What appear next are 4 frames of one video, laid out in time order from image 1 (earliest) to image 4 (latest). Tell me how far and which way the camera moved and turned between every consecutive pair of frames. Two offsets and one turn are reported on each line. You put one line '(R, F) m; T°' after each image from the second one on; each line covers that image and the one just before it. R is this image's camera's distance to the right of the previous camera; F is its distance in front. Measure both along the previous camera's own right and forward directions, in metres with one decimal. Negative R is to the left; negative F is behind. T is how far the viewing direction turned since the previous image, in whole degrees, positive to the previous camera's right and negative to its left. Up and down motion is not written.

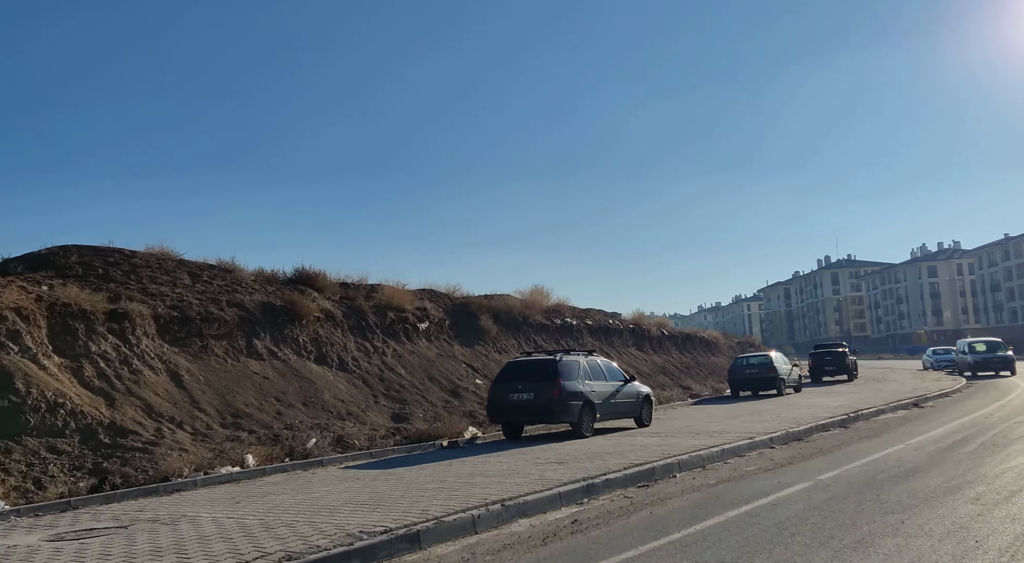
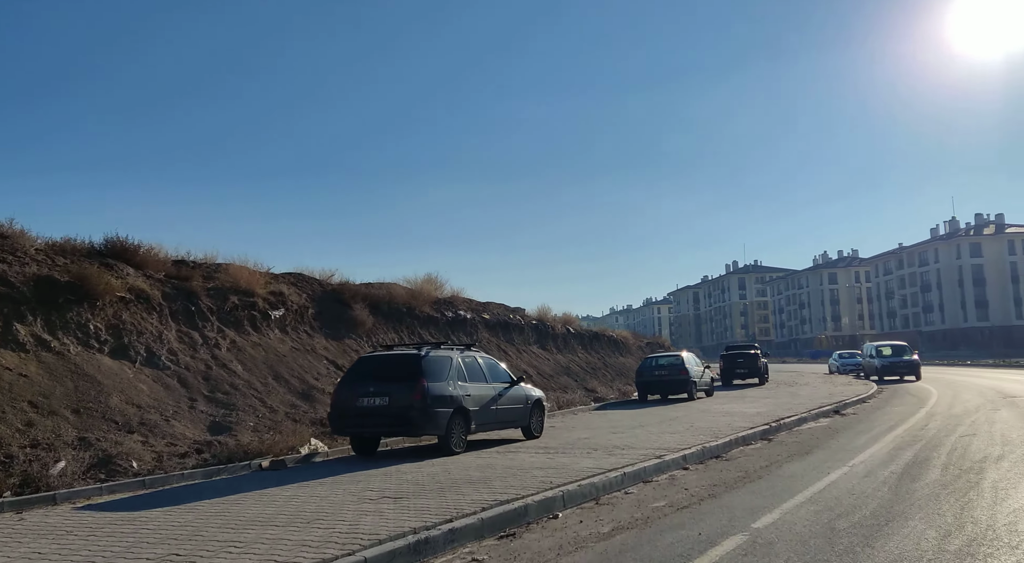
(+1.0, +3.3) m; +6°
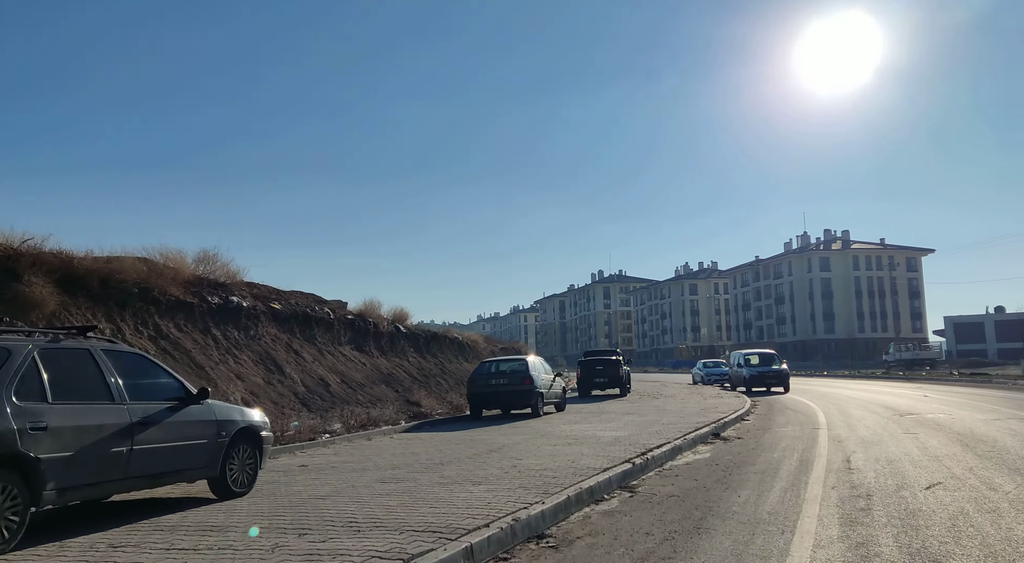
(+1.9, +6.0) m; +9°
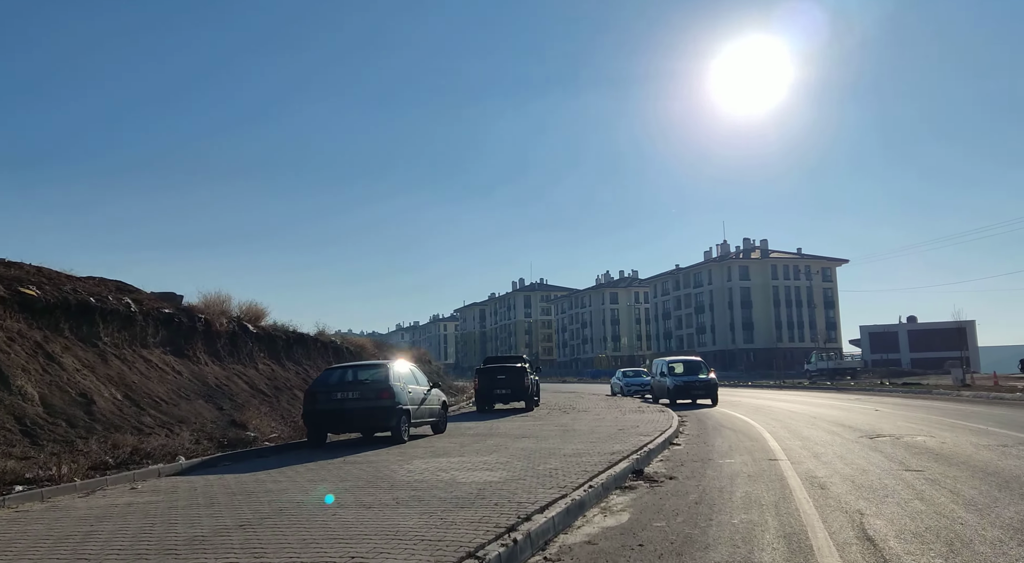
(+1.4, +5.5) m; +6°
